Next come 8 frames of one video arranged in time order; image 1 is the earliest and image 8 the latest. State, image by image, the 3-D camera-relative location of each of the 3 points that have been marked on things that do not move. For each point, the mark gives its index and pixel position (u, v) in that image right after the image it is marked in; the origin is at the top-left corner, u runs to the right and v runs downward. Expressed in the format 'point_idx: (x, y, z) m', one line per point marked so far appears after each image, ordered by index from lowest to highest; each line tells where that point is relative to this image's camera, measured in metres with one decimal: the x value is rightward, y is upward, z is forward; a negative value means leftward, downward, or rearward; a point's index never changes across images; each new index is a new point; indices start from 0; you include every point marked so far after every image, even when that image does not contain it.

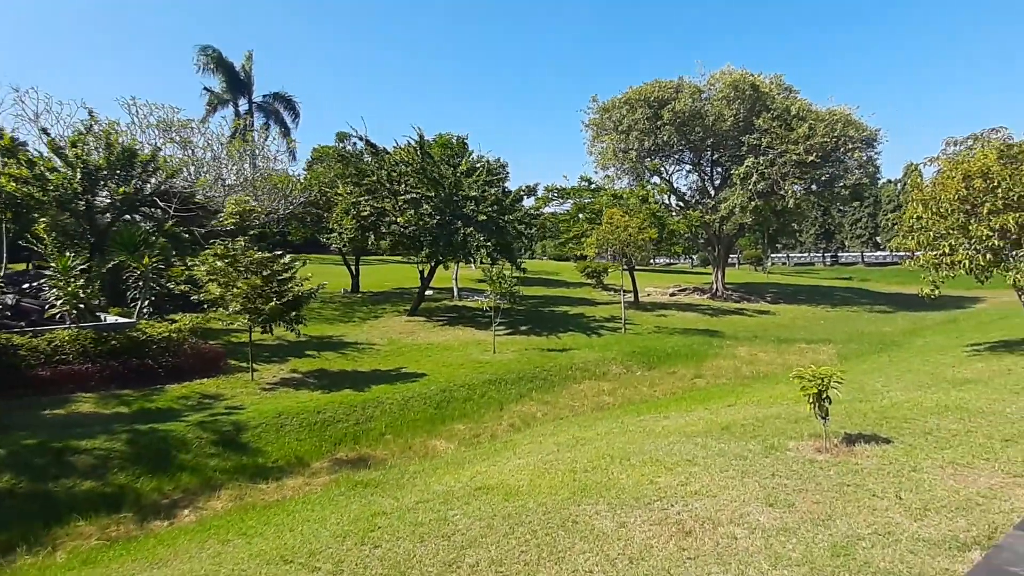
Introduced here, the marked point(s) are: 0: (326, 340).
0: (-4.7, -1.3, +17.5) m
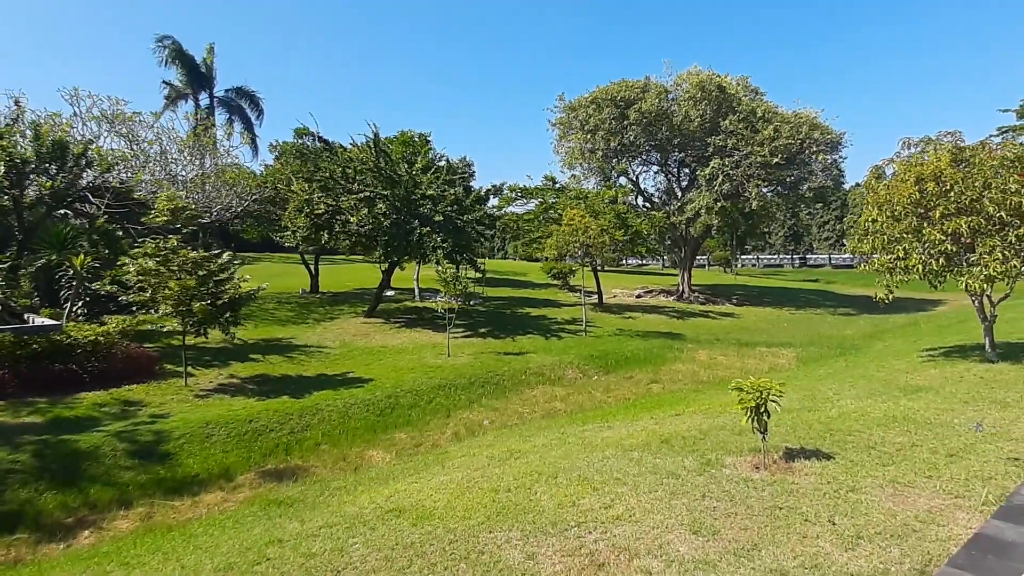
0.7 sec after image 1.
0: (-5.8, -1.3, +16.9) m
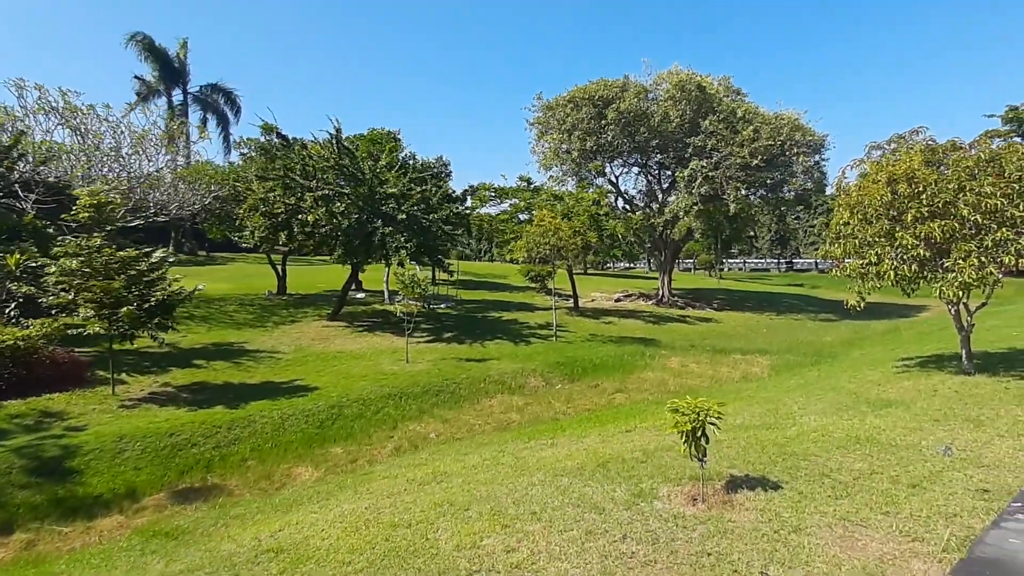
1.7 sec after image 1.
0: (-6.7, -1.4, +16.1) m
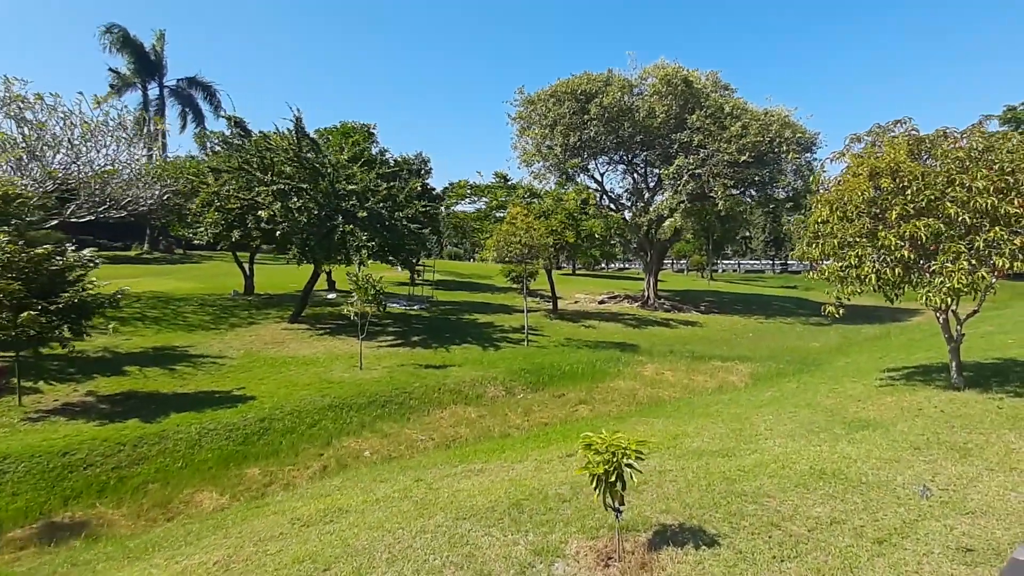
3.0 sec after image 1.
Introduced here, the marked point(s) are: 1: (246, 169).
0: (-7.5, -1.4, +15.0) m
1: (-6.9, +3.1, +18.0) m
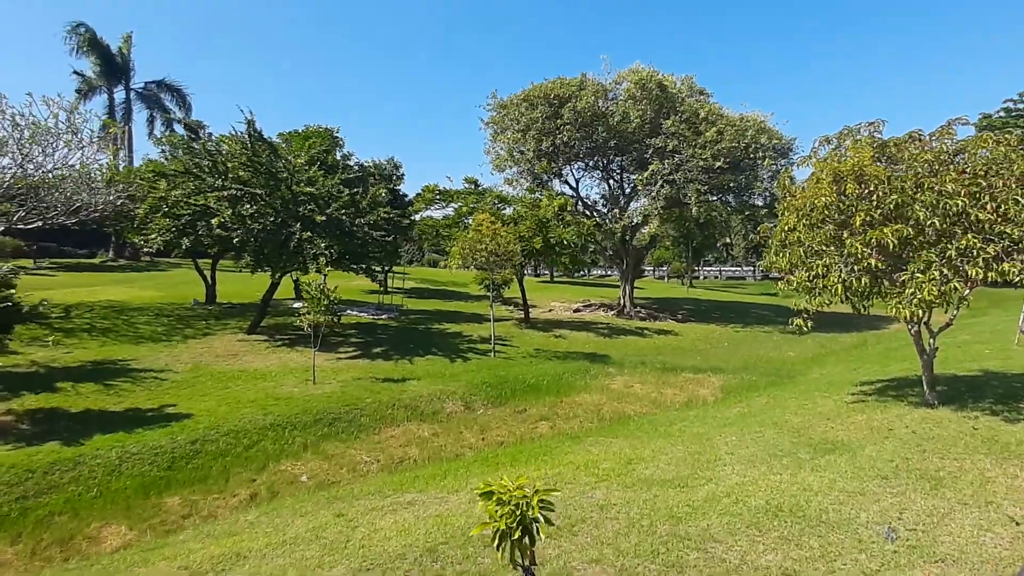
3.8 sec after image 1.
0: (-8.3, -1.6, +14.2) m
1: (-7.8, +2.8, +17.2) m
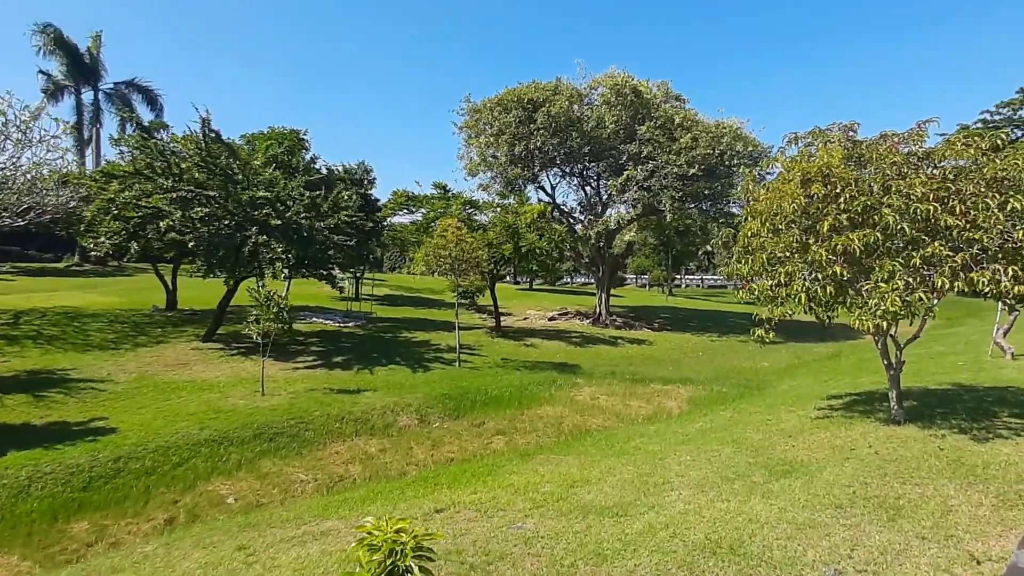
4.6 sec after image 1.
0: (-9.1, -1.7, +13.4) m
1: (-8.6, +2.7, +16.5) m
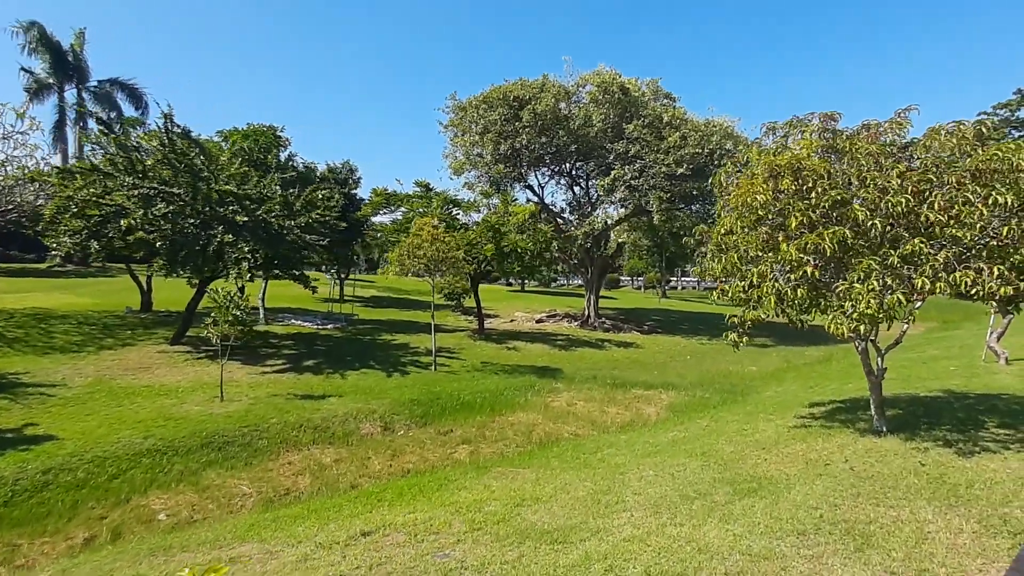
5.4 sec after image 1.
0: (-9.7, -1.7, +12.8) m
1: (-9.2, +2.7, +16.0) m
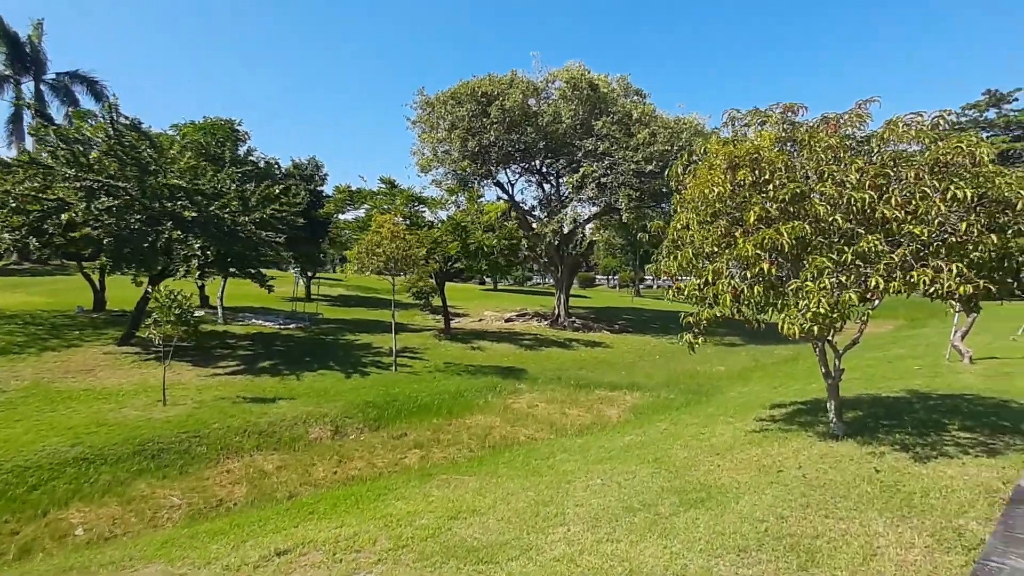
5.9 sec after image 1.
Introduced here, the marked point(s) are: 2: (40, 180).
0: (-10.4, -1.7, +12.1) m
1: (-10.0, +2.7, +15.3) m
2: (-10.3, +2.4, +15.2) m
